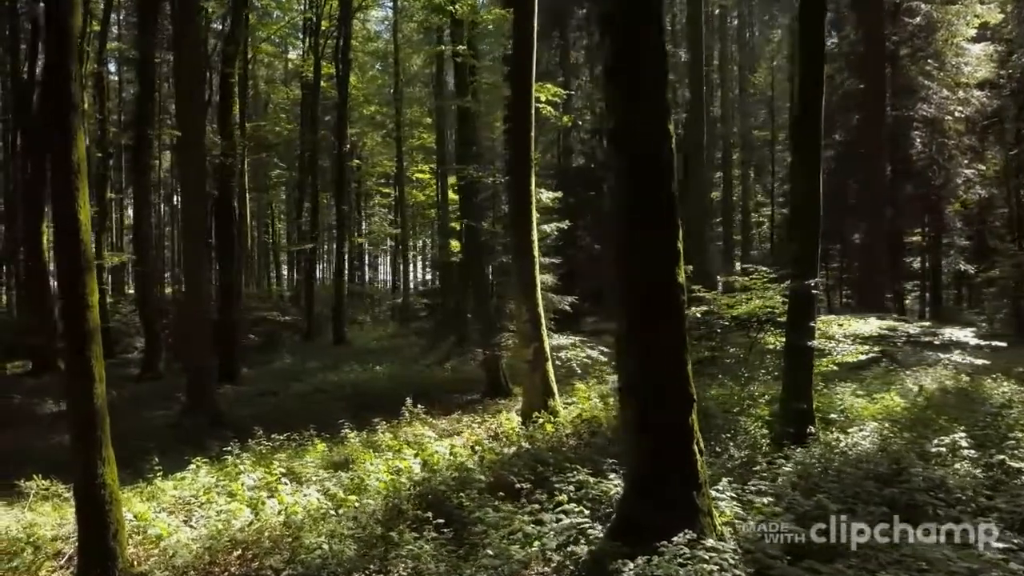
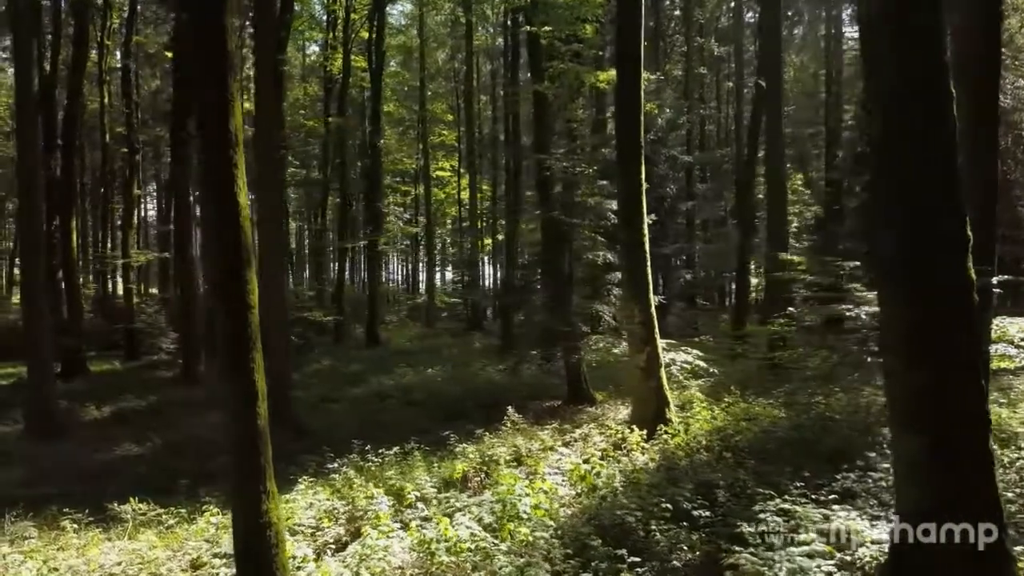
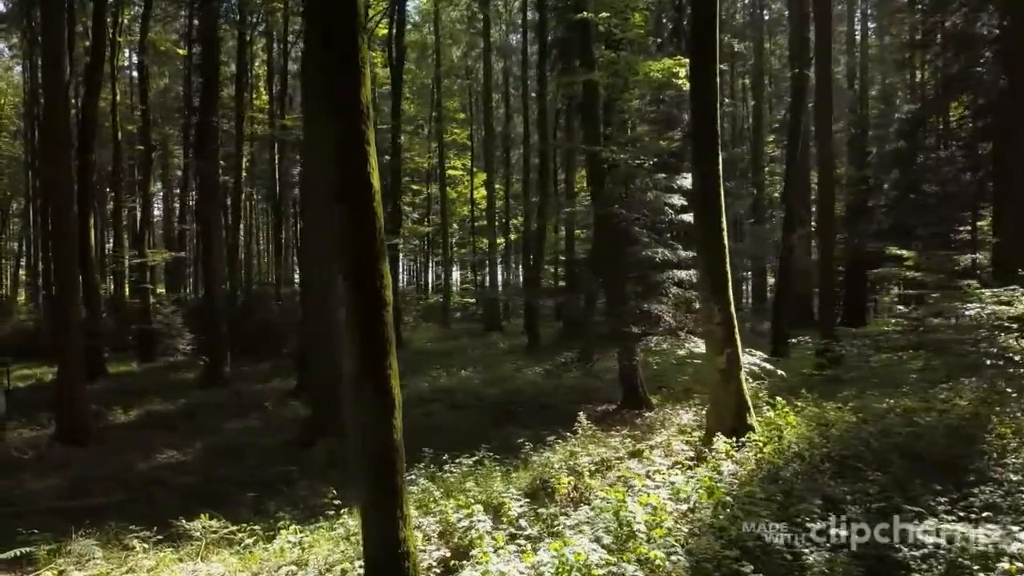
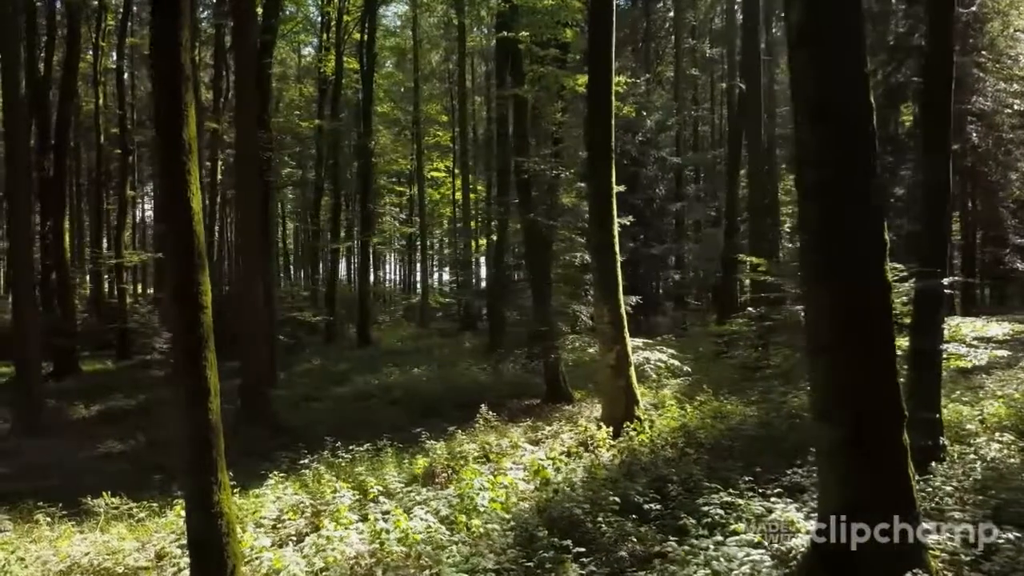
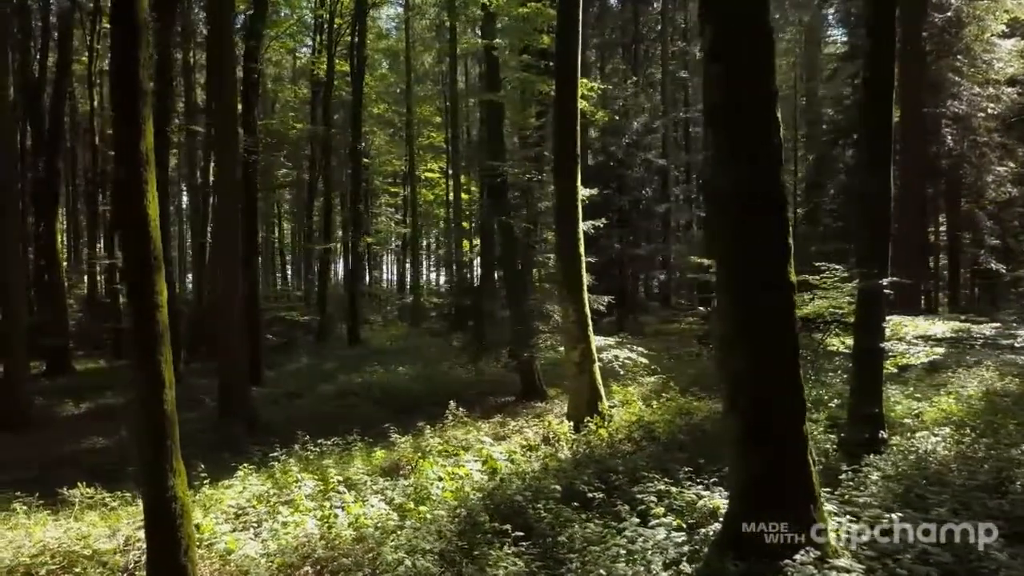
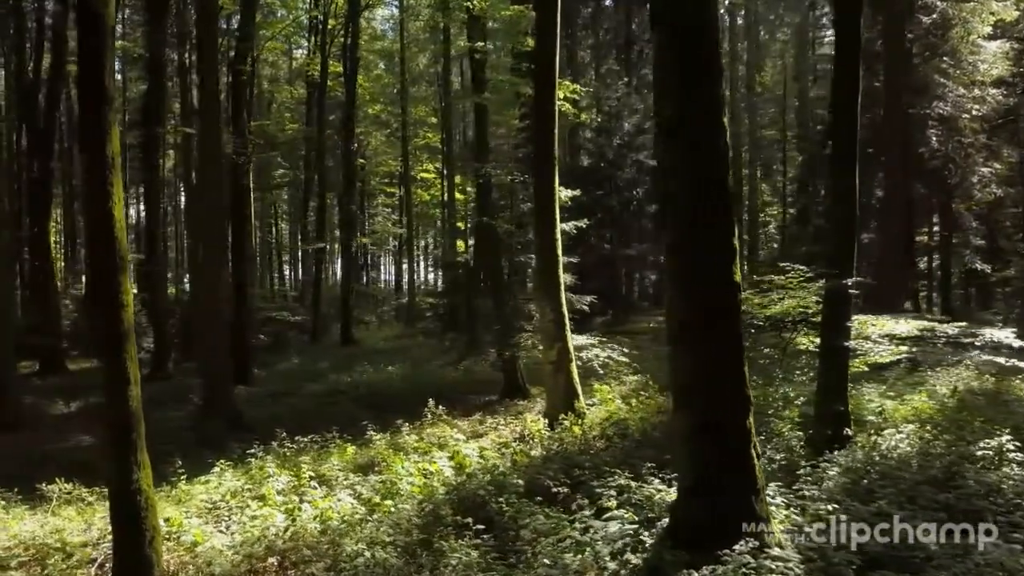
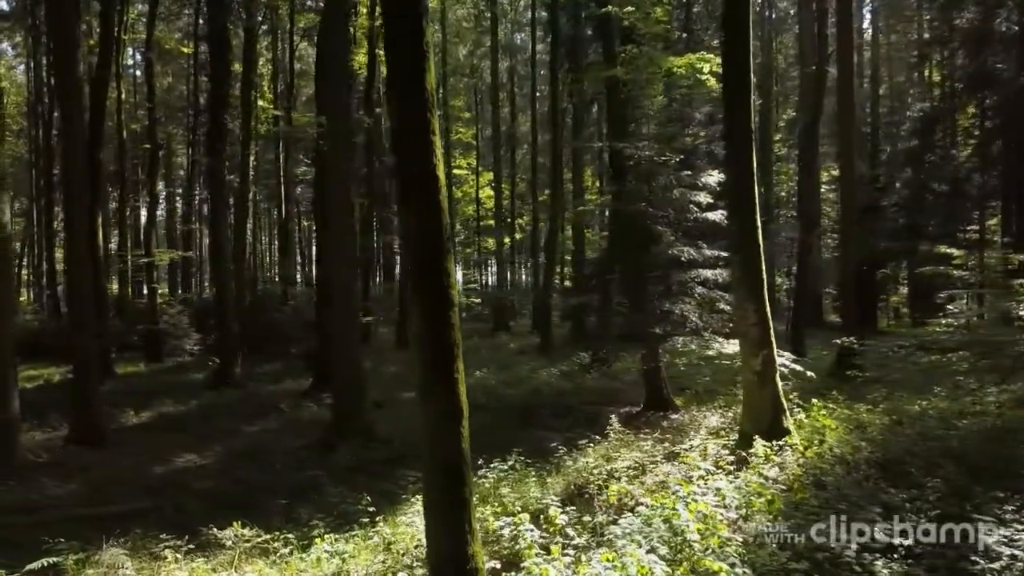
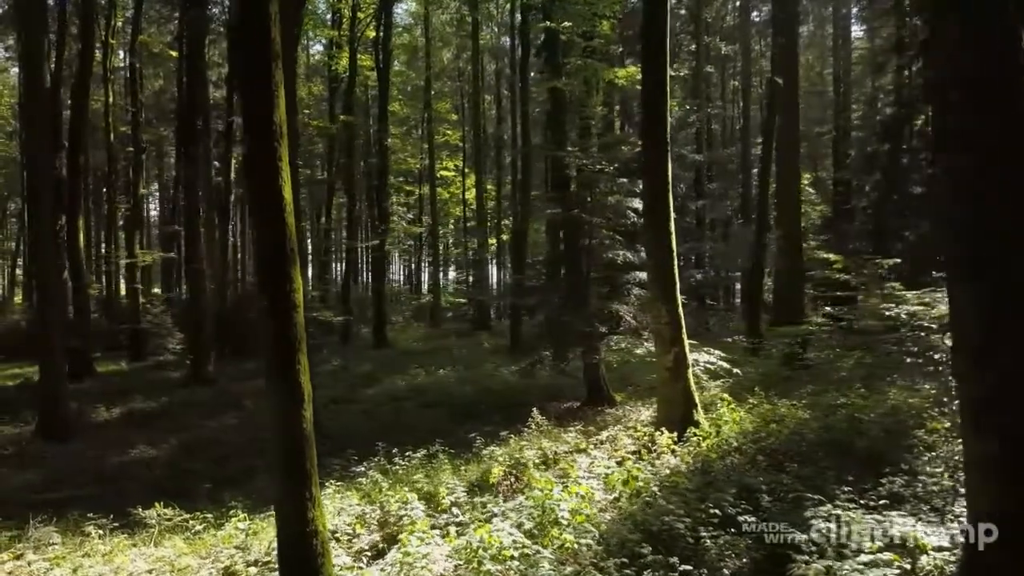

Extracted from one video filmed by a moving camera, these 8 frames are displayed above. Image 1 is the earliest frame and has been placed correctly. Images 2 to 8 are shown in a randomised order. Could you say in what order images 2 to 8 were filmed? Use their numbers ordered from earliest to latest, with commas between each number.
6, 5, 4, 2, 8, 3, 7
